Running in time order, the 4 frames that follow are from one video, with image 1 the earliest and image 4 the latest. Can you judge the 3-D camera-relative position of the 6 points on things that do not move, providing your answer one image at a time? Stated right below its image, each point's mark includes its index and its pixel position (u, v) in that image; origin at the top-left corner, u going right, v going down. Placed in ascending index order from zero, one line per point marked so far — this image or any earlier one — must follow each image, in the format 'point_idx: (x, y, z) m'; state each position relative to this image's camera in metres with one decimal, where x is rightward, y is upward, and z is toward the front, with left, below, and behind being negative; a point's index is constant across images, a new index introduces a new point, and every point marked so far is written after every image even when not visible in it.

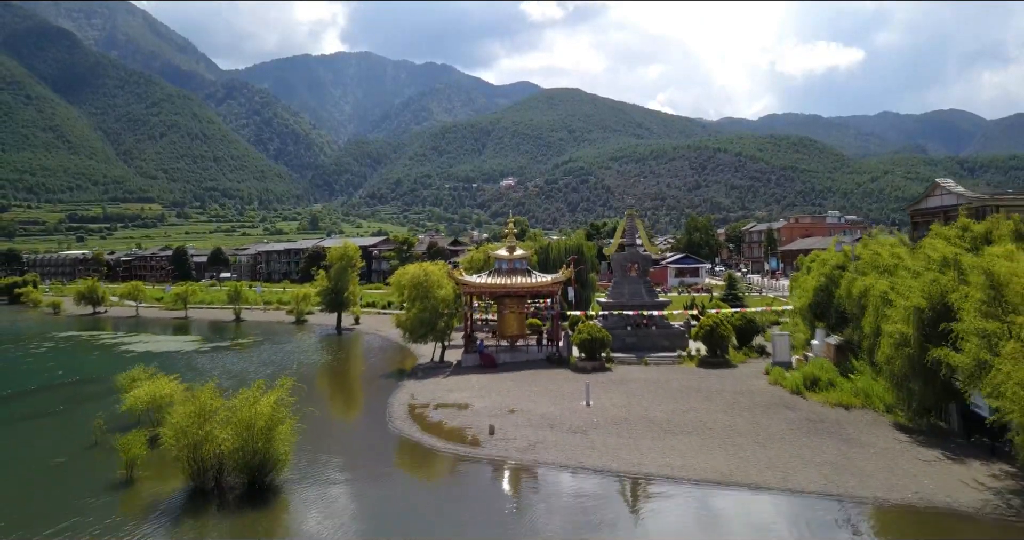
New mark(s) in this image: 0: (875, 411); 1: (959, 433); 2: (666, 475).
0: (+10.4, -4.0, +18.4) m
1: (+11.5, -4.2, +16.3) m
2: (+3.6, -5.0, +14.6) m
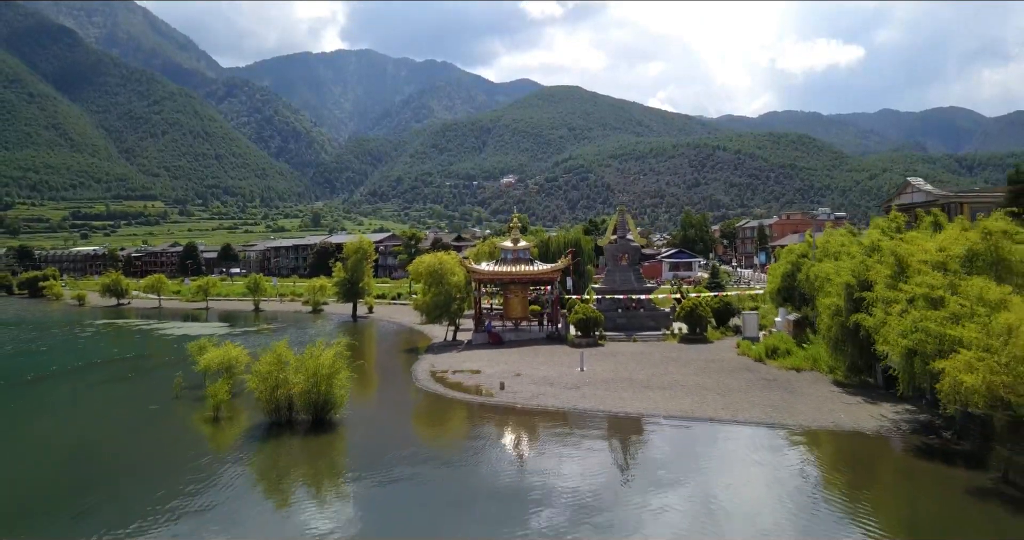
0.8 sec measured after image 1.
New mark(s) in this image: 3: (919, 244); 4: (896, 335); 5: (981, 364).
0: (+10.6, -3.5, +22.1) m
1: (+11.7, -3.7, +20.0) m
2: (+3.9, -4.5, +18.3) m
3: (+11.5, +0.7, +18.1) m
4: (+8.9, -1.6, +14.7) m
5: (+8.8, -1.8, +12.0) m
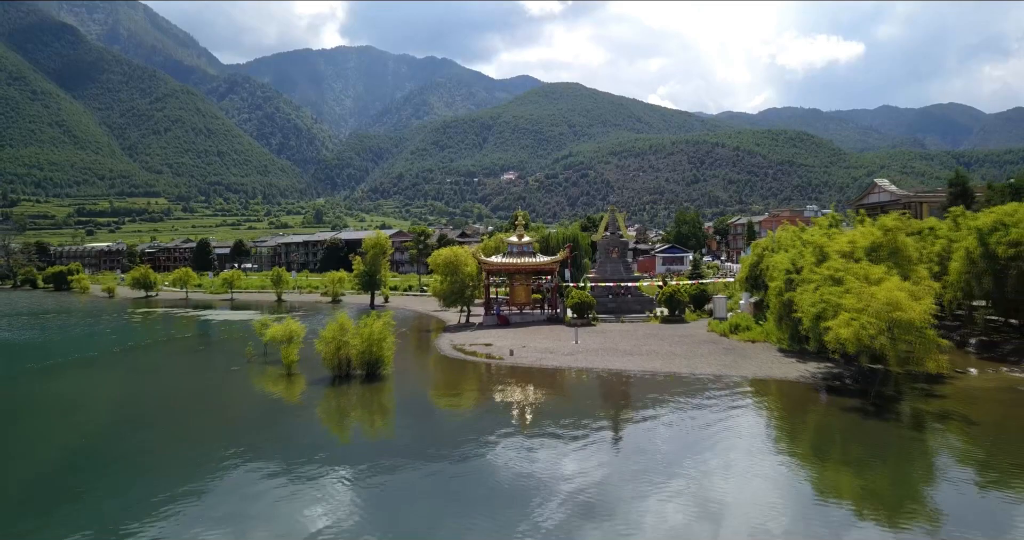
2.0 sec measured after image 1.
0: (+10.9, -3.1, +27.1) m
1: (+12.0, -3.3, +25.0) m
2: (+4.2, -4.1, +23.3) m
3: (+11.8, +1.1, +23.0) m
4: (+9.2, -1.2, +19.7) m
5: (+9.1, -1.4, +17.0) m
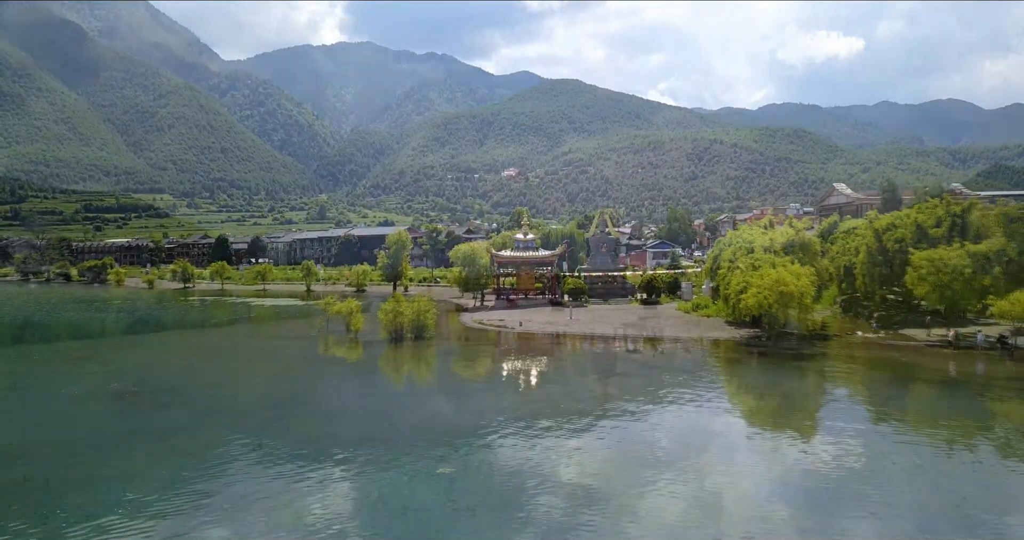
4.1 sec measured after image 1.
0: (+11.4, -2.6, +35.0) m
1: (+12.5, -2.8, +32.9) m
2: (+4.7, -3.6, +31.2) m
3: (+12.3, +1.6, +30.9) m
4: (+9.7, -0.7, +27.5) m
5: (+9.6, -1.0, +24.9) m
